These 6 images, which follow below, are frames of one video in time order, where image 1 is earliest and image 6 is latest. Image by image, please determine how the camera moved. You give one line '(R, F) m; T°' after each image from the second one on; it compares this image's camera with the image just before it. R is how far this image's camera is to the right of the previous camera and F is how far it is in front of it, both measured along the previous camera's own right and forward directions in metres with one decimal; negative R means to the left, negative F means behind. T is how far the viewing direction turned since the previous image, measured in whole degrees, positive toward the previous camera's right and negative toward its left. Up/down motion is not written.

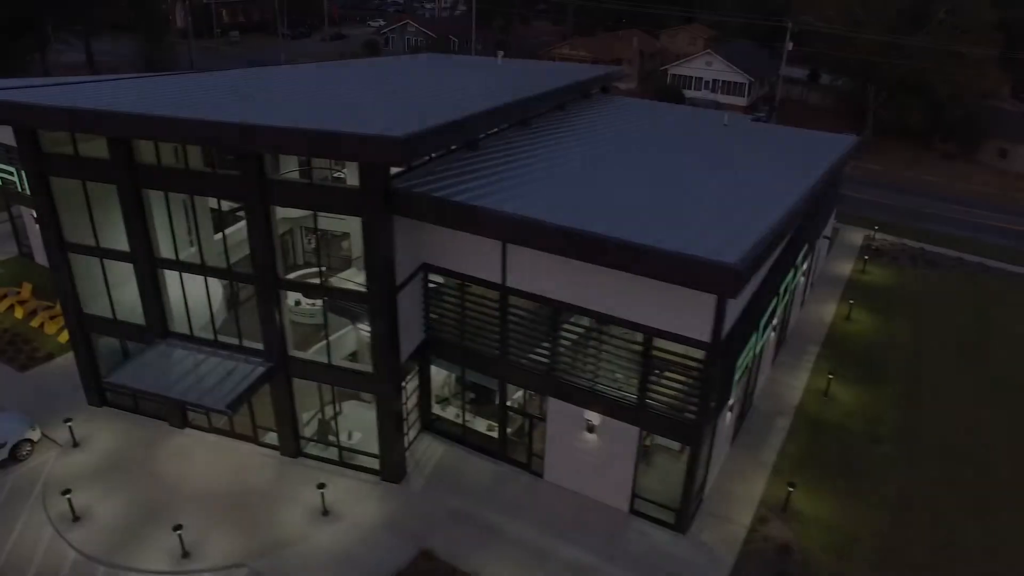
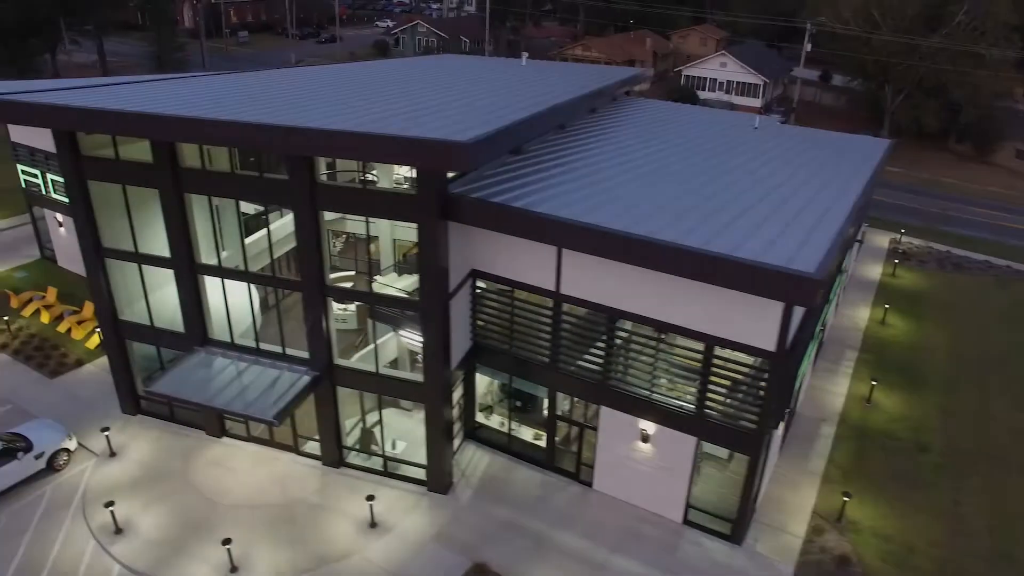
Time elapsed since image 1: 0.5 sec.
(-1.3, +0.4) m; 0°
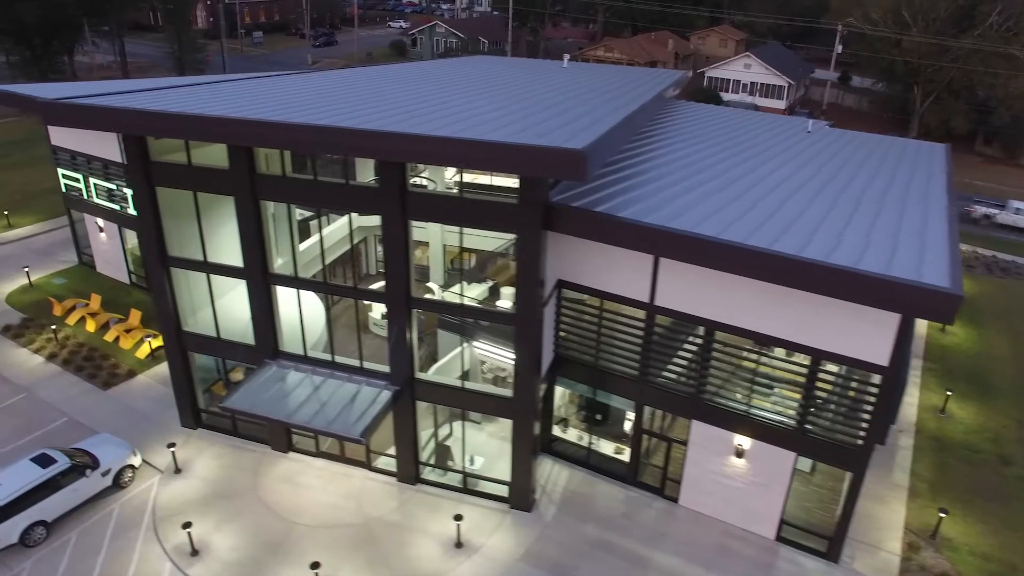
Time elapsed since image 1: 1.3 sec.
(-2.1, +0.6) m; 0°
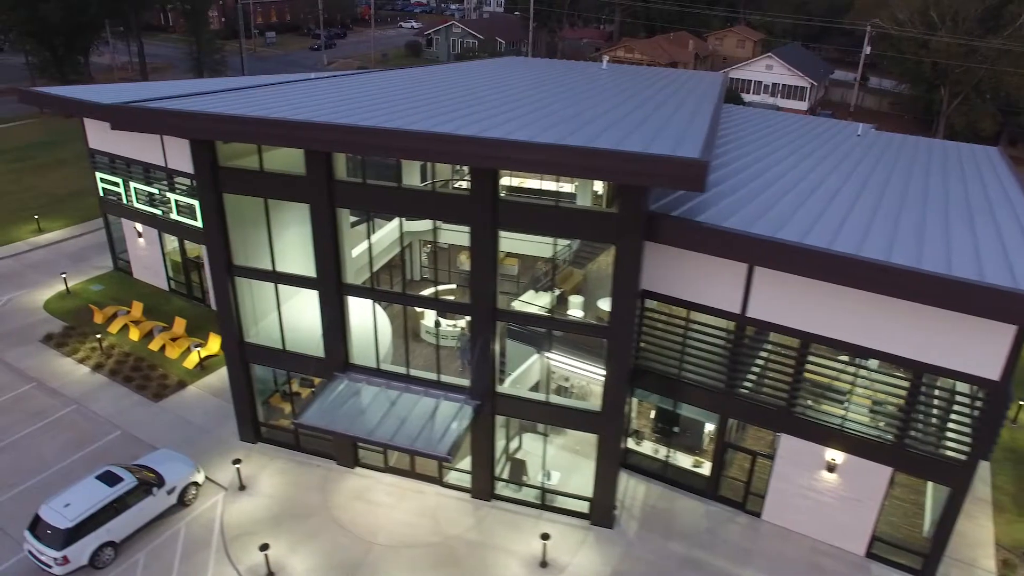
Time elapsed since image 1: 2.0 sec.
(-1.9, +0.5) m; 0°
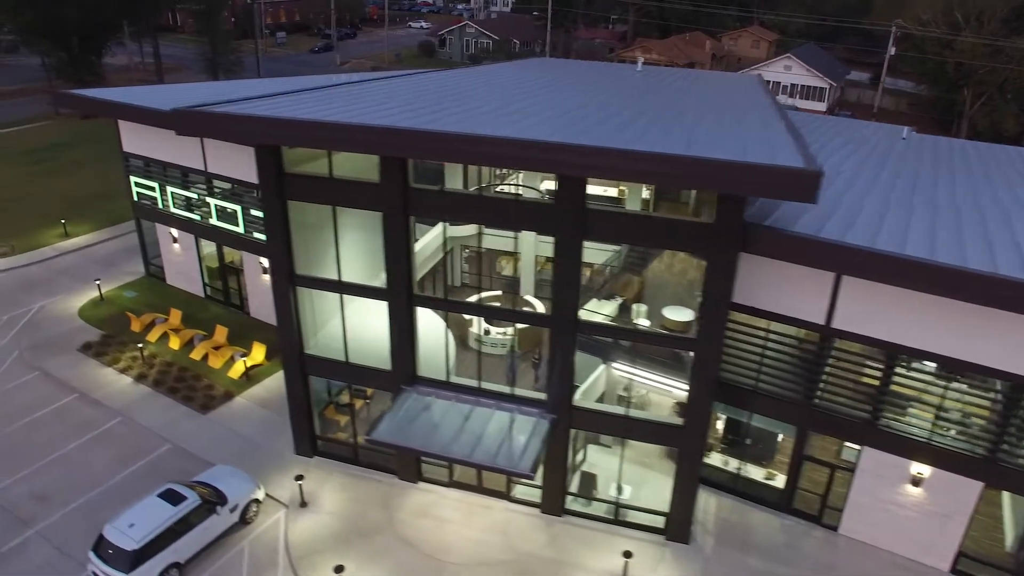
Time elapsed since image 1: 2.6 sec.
(-1.7, +0.5) m; 0°
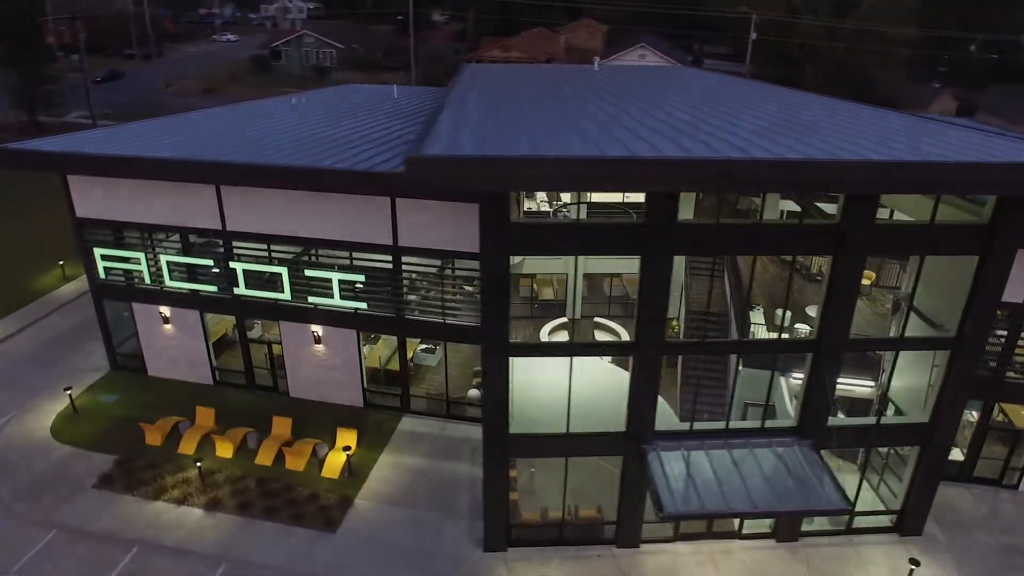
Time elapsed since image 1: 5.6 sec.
(-8.6, +3.3) m; +17°
